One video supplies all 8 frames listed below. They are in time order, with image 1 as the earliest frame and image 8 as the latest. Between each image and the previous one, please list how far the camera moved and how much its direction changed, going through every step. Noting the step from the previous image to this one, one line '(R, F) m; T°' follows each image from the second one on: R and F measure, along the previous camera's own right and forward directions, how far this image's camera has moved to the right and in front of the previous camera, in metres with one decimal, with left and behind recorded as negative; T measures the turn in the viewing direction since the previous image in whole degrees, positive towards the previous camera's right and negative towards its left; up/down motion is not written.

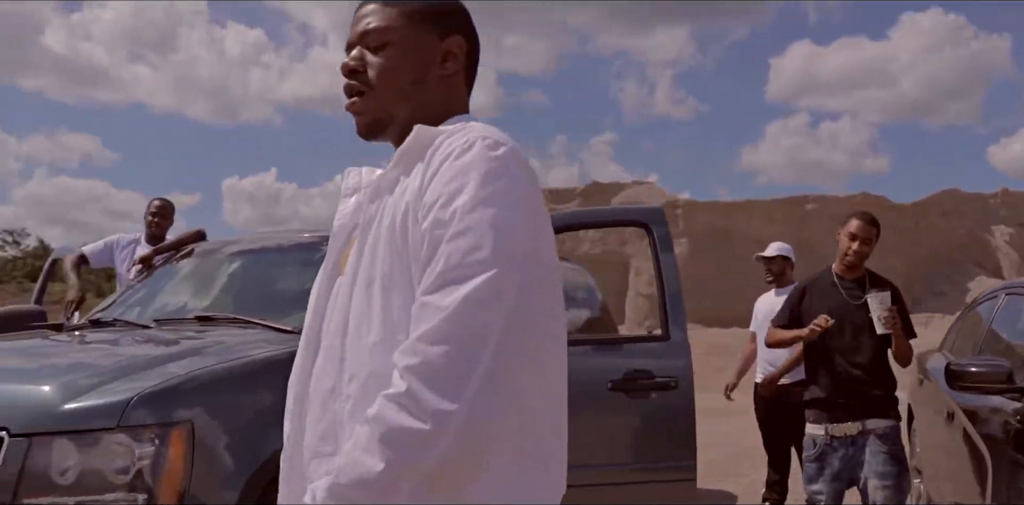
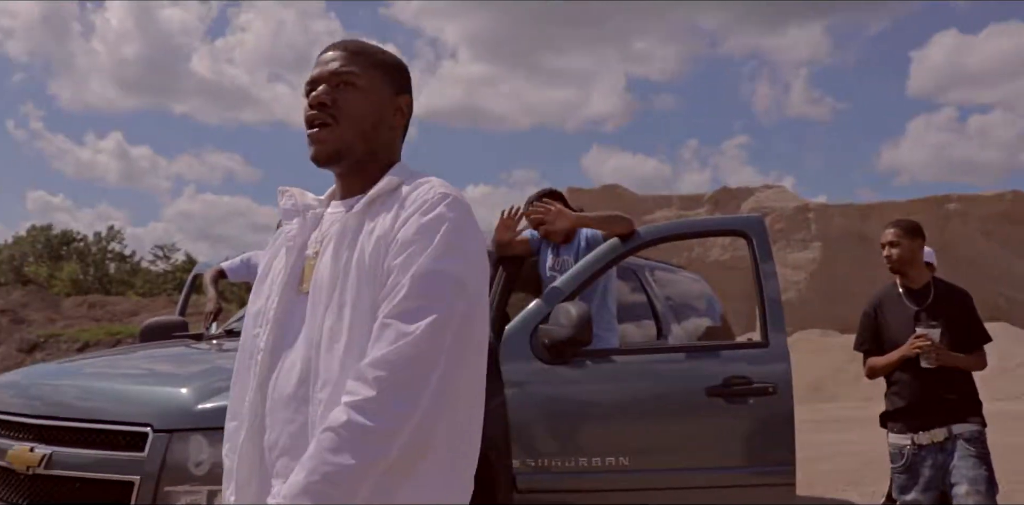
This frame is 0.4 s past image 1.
(+0.1, -0.2) m; -8°
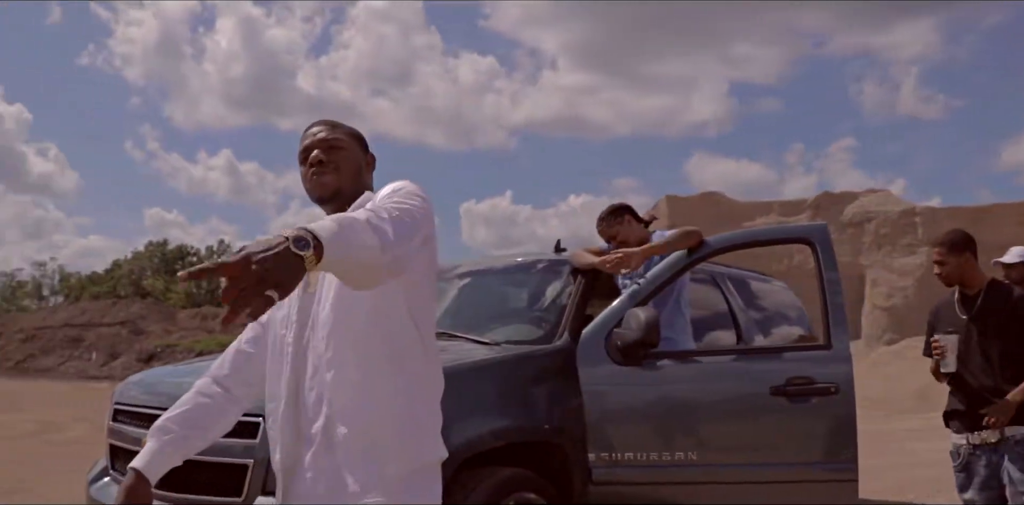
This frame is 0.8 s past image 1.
(+0.1, -0.3) m; -6°
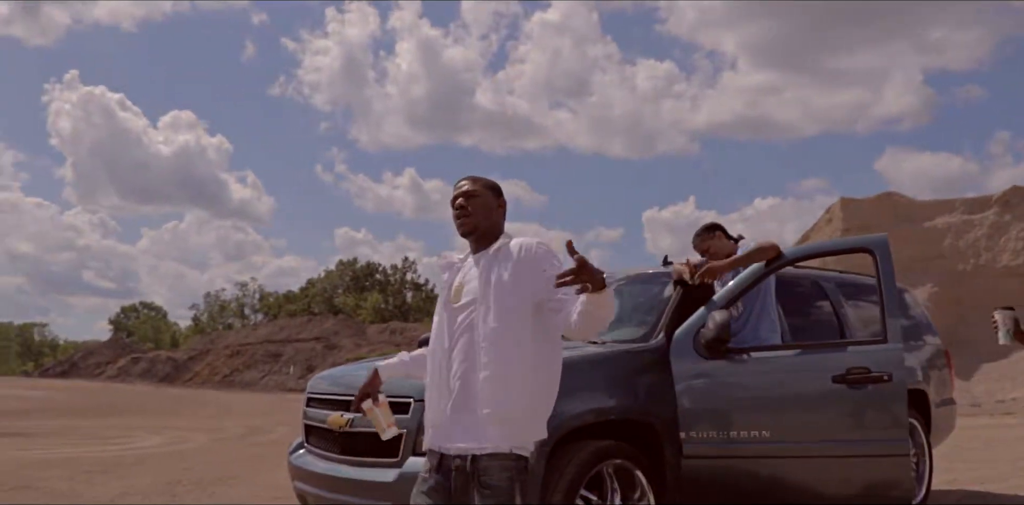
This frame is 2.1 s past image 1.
(+0.4, -1.0) m; -10°
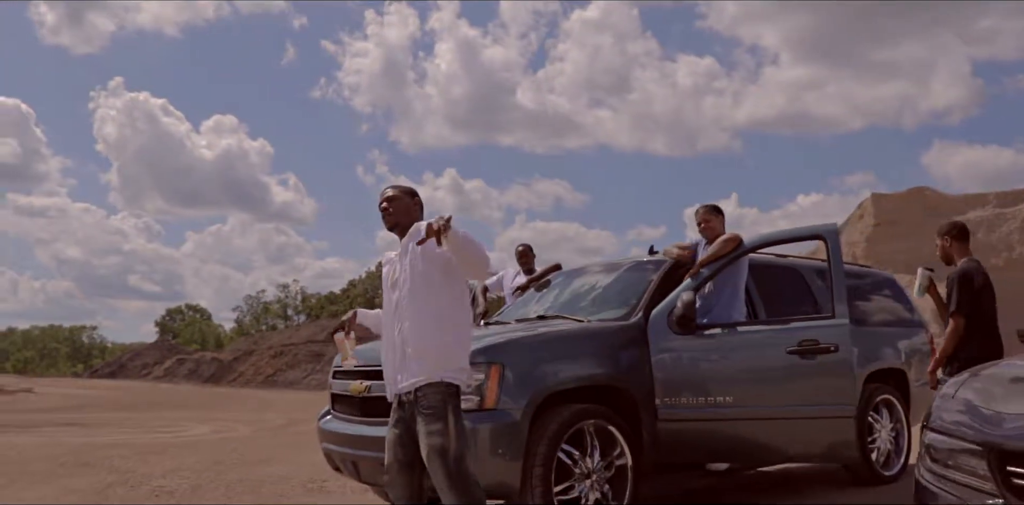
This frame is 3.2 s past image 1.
(+0.3, -0.8) m; -2°
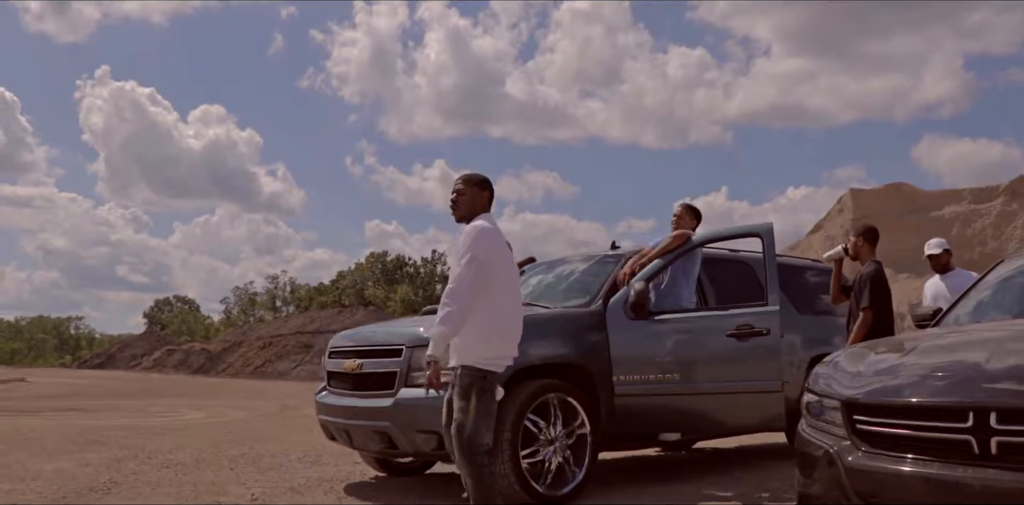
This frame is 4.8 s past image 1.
(+0.1, -0.8) m; +1°
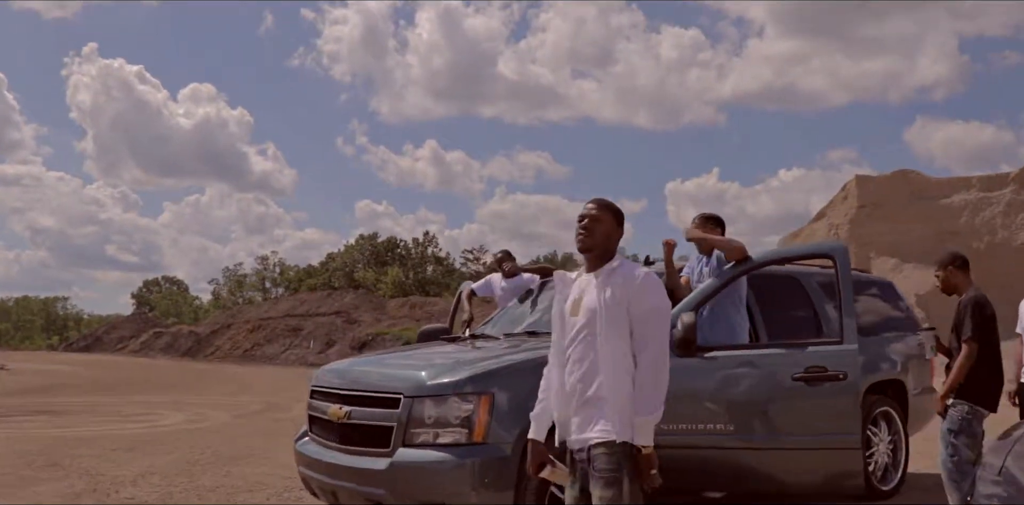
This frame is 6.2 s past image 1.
(-0.2, +1.1) m; +1°
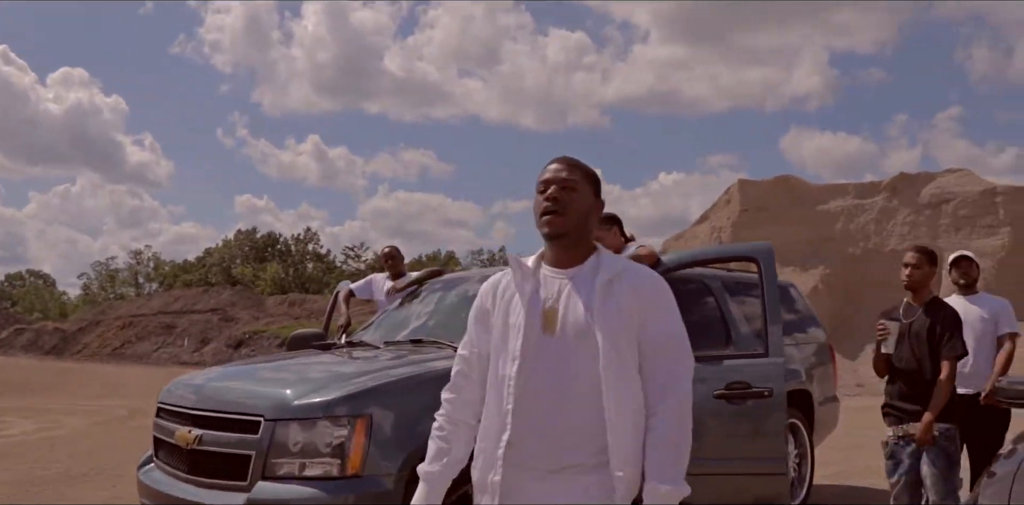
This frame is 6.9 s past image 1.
(0.0, +0.7) m; +7°
